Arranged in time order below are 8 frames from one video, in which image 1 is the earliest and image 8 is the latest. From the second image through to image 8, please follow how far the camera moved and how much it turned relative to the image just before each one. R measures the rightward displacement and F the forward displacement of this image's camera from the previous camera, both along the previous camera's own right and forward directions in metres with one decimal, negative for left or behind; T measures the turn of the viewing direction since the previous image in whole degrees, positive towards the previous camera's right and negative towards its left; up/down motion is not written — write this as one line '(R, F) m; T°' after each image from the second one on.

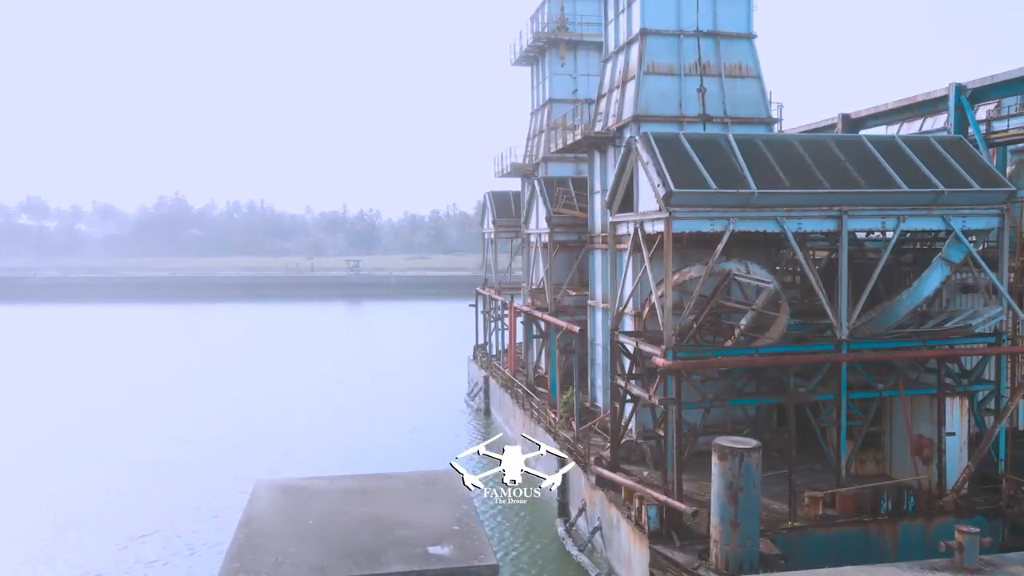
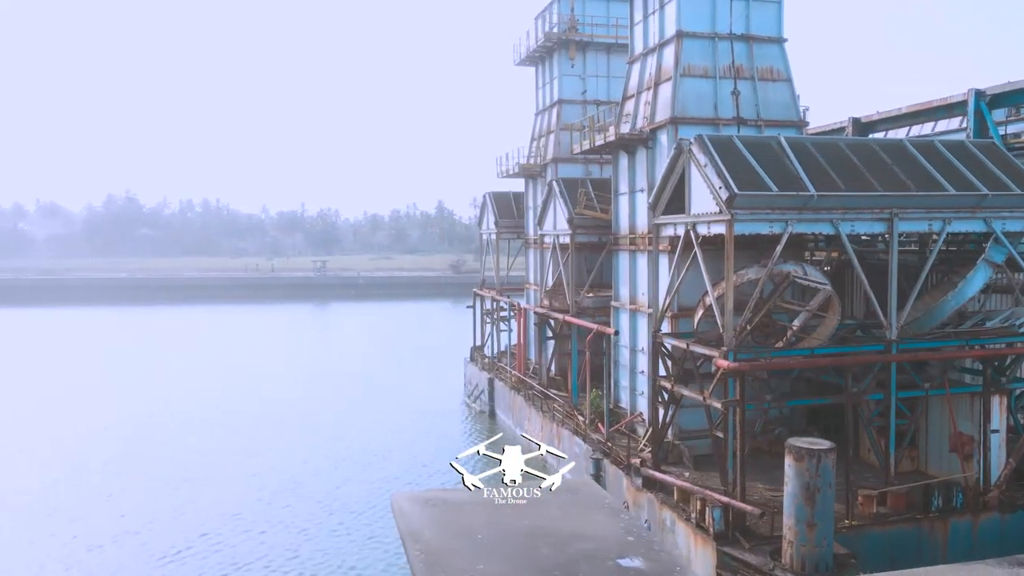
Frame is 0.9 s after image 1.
(-2.0, +0.3) m; +3°
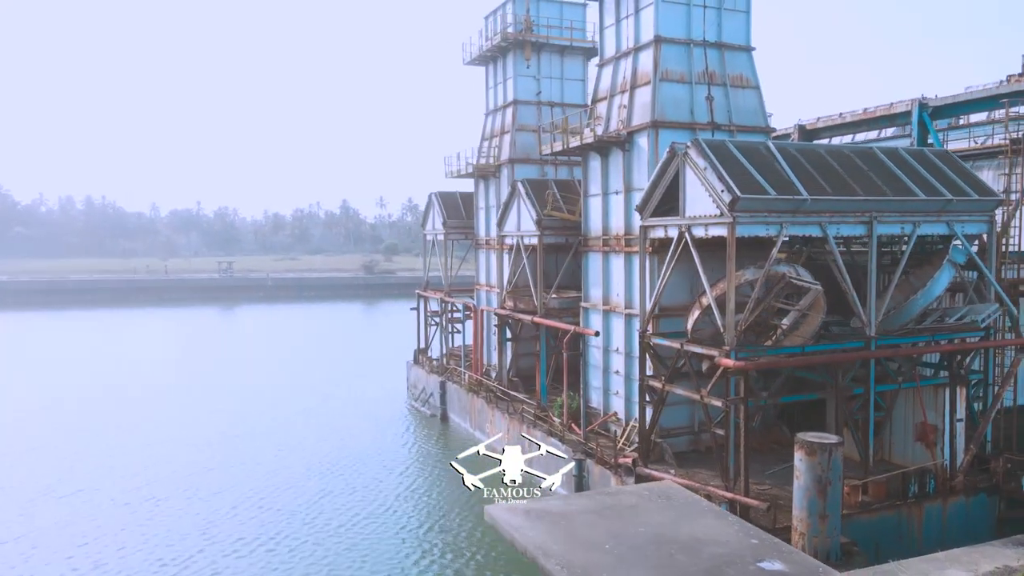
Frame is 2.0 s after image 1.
(-2.0, +0.3) m; +8°
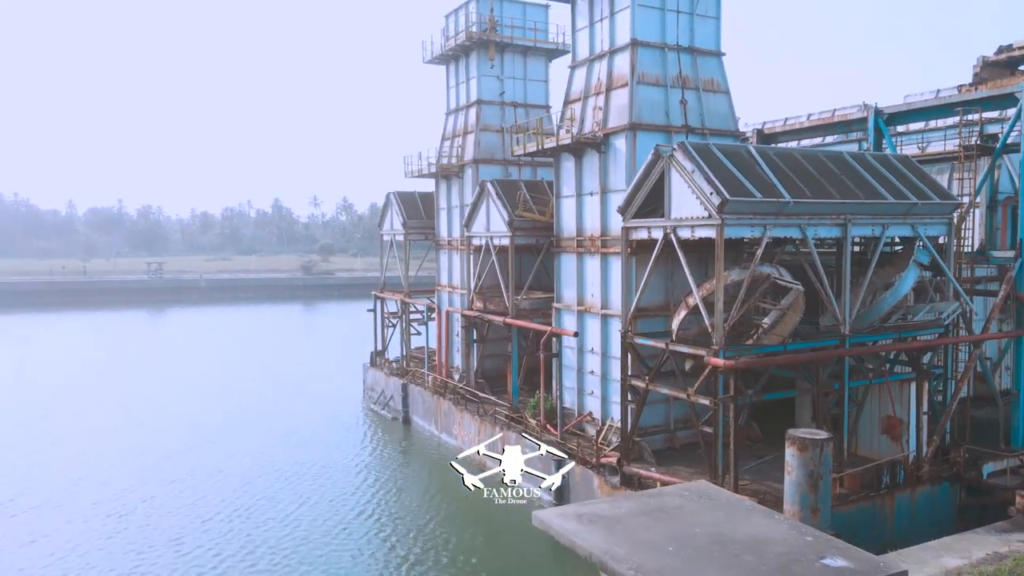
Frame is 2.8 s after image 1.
(-1.2, +0.2) m; +5°
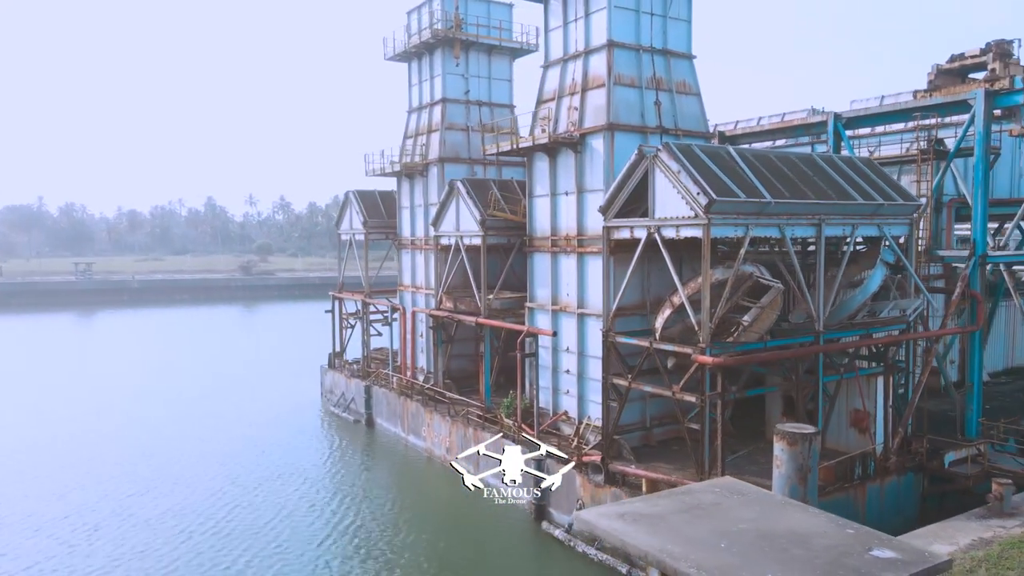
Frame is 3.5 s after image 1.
(-1.0, +0.1) m; +5°
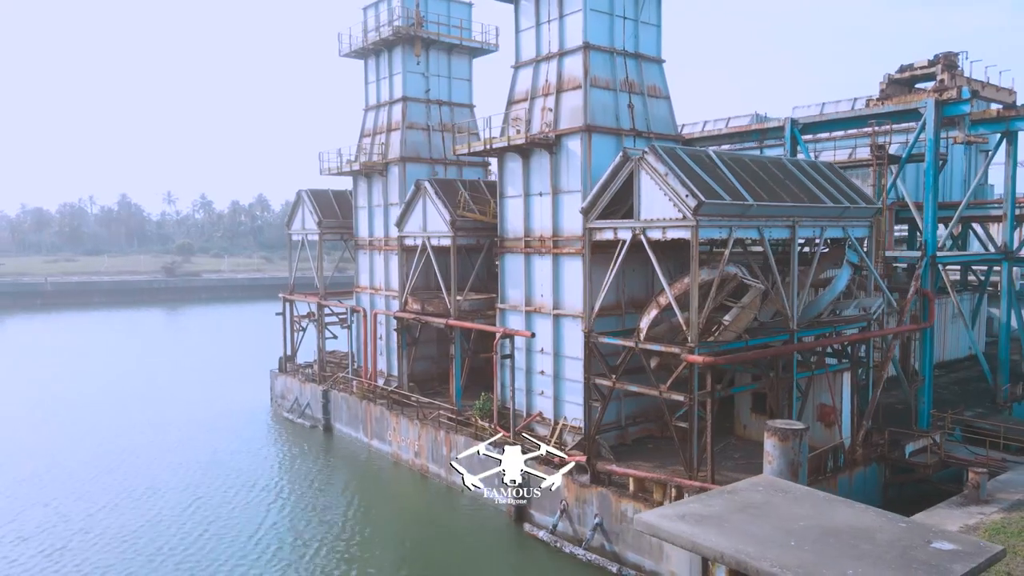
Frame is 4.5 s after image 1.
(-1.3, +0.2) m; +6°
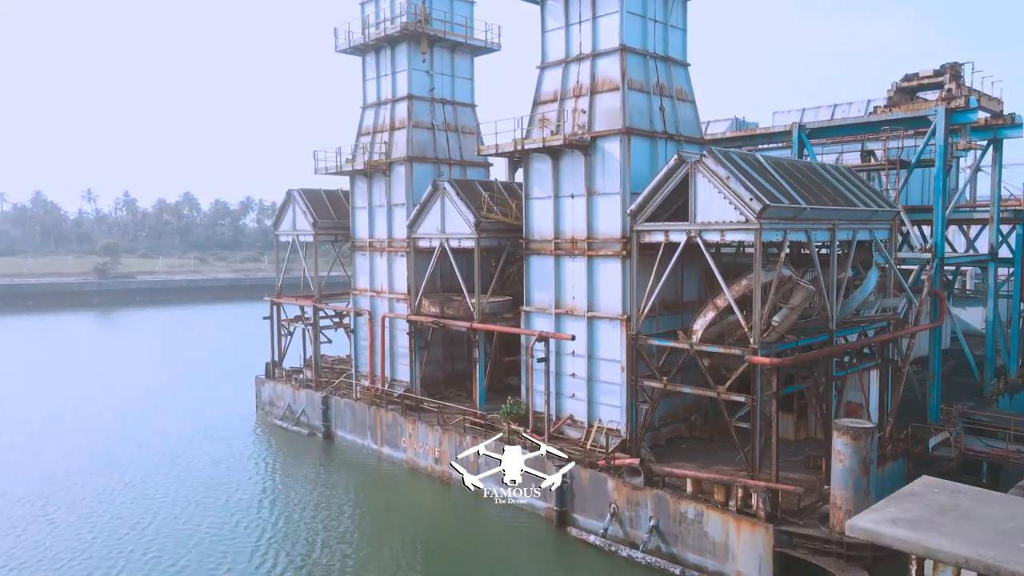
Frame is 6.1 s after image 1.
(-2.9, +0.4) m; +5°
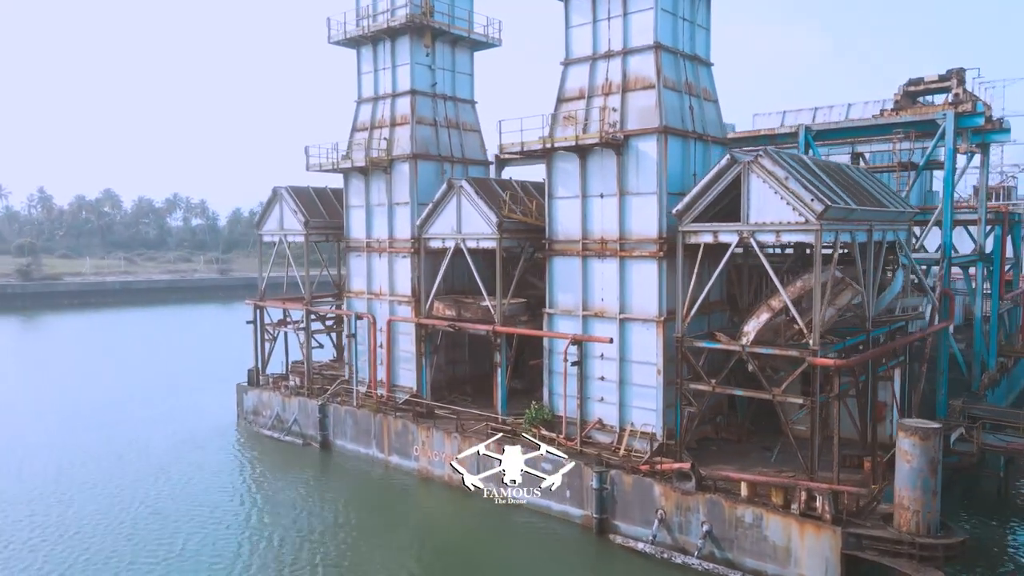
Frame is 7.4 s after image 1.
(-2.7, +0.7) m; +5°
